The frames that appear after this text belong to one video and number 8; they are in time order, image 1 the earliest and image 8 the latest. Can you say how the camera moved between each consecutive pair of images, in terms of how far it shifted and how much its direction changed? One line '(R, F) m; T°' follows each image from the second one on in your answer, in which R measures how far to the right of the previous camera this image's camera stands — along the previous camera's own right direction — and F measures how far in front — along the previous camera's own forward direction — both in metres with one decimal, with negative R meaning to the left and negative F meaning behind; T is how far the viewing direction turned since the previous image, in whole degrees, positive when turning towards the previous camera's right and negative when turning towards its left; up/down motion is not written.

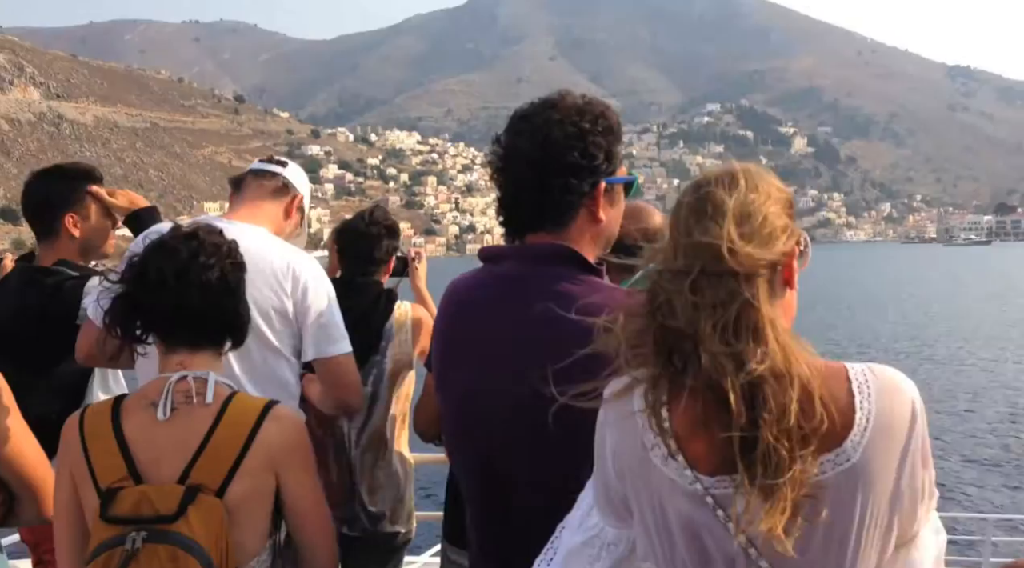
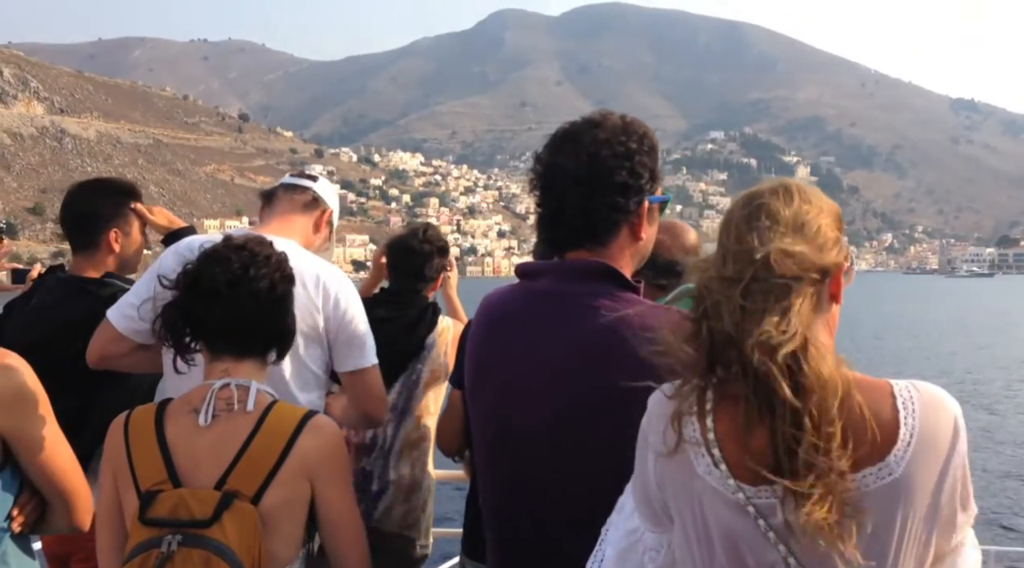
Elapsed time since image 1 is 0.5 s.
(+0.5, +1.7) m; 0°
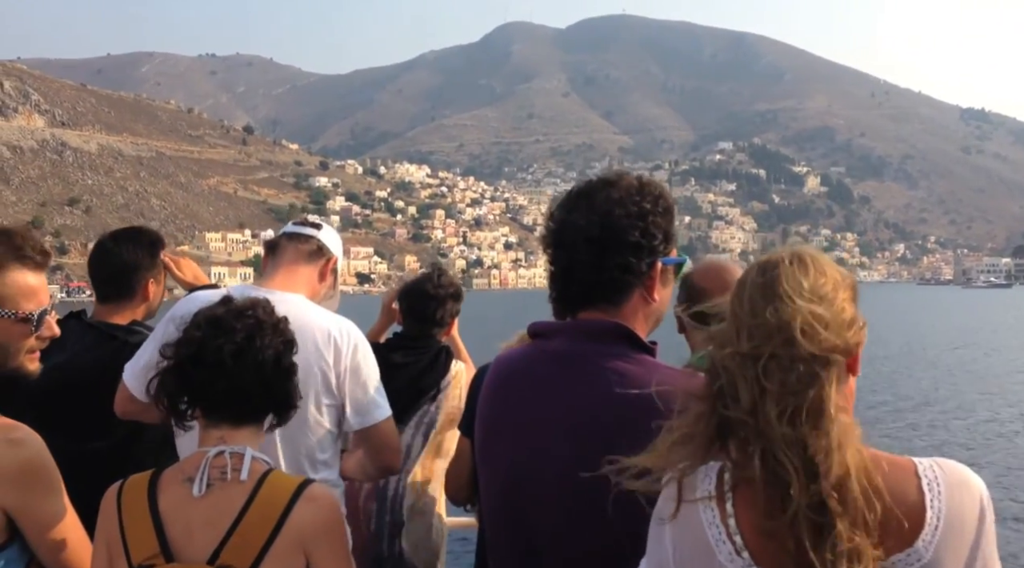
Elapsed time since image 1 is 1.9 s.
(+0.4, +5.8) m; -1°
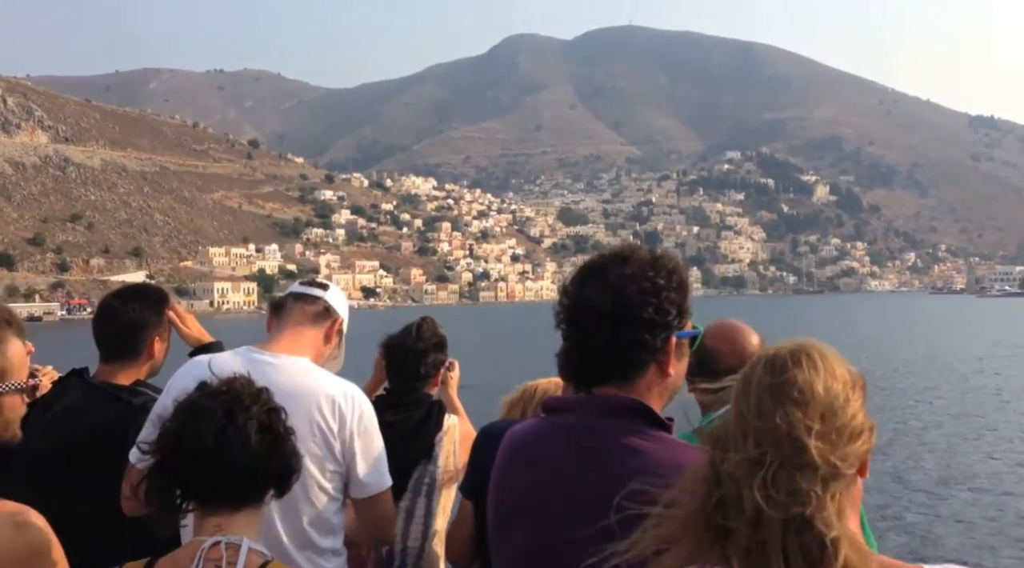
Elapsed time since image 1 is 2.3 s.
(+1.0, +3.4) m; -1°
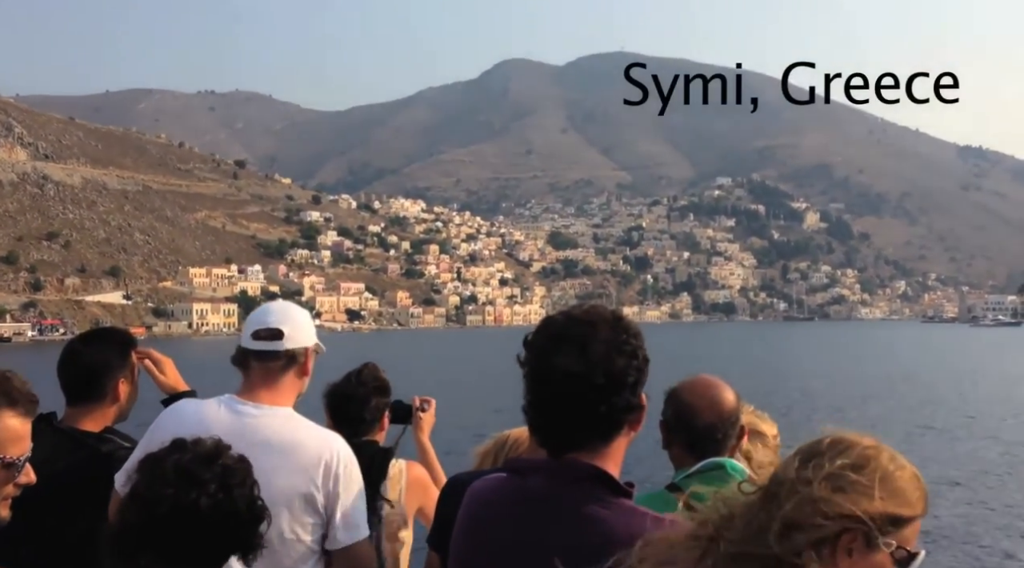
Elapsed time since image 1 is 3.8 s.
(+1.2, +5.6) m; +1°
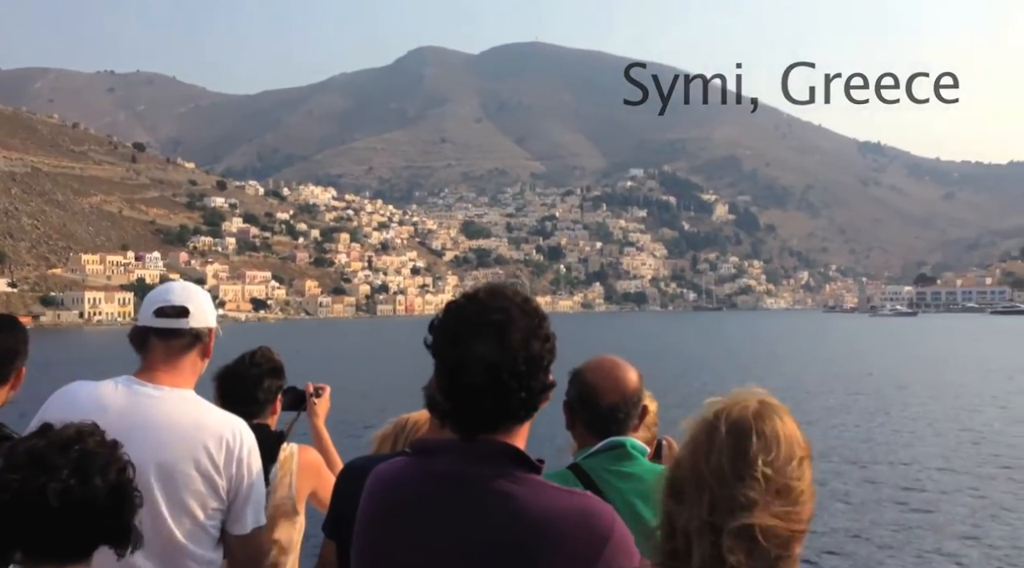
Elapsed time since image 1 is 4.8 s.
(+0.8, +4.1) m; +5°
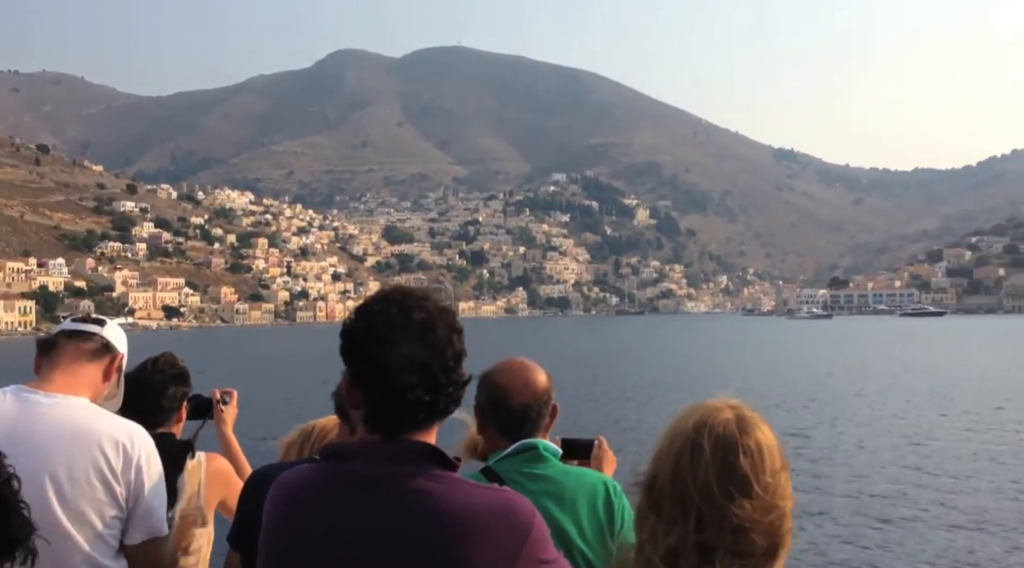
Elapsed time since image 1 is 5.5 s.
(+0.4, +3.3) m; +5°
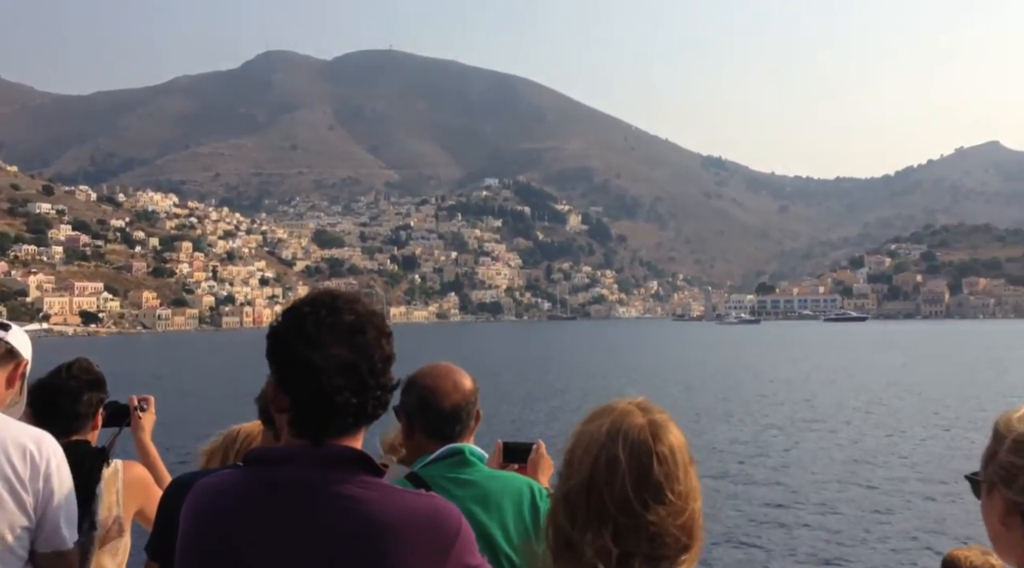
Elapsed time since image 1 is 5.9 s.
(+0.5, +1.9) m; +4°
